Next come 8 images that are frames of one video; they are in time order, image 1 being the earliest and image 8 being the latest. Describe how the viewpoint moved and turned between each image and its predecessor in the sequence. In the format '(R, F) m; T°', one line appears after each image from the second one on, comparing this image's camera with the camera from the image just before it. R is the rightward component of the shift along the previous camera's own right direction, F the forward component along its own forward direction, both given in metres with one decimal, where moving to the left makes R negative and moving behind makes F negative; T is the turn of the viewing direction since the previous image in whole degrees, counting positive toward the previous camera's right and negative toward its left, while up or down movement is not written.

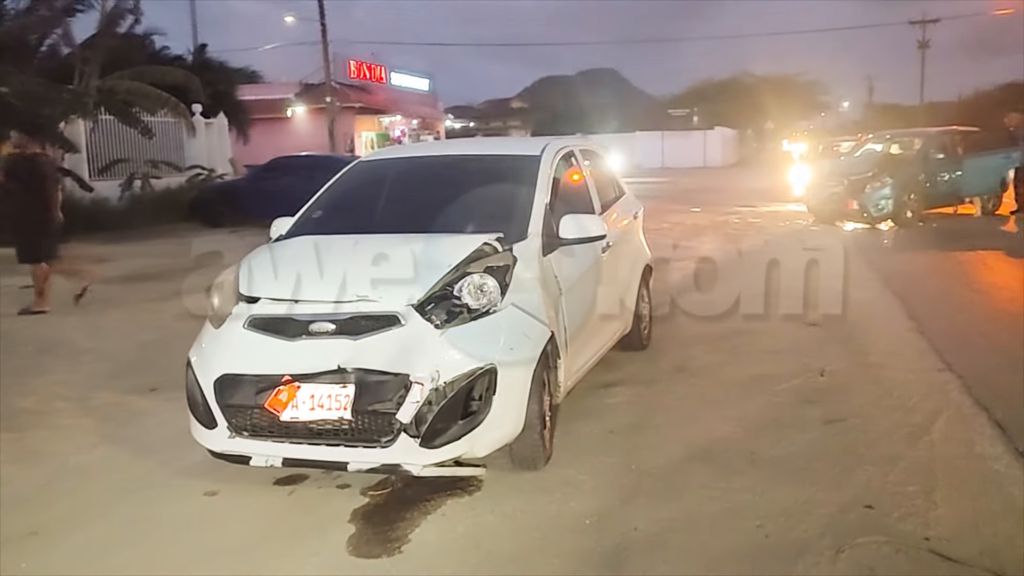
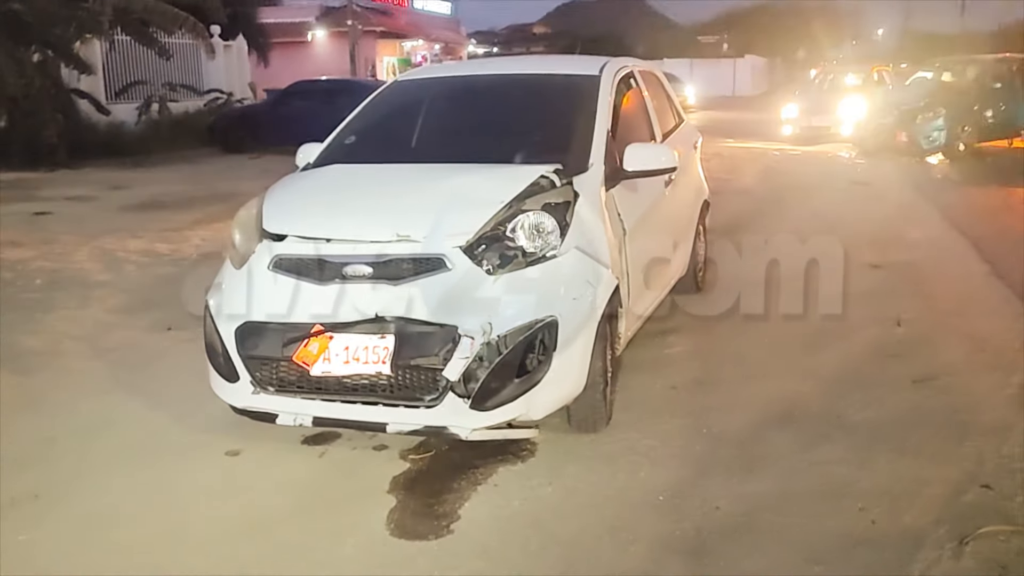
(-0.2, +0.6) m; -1°
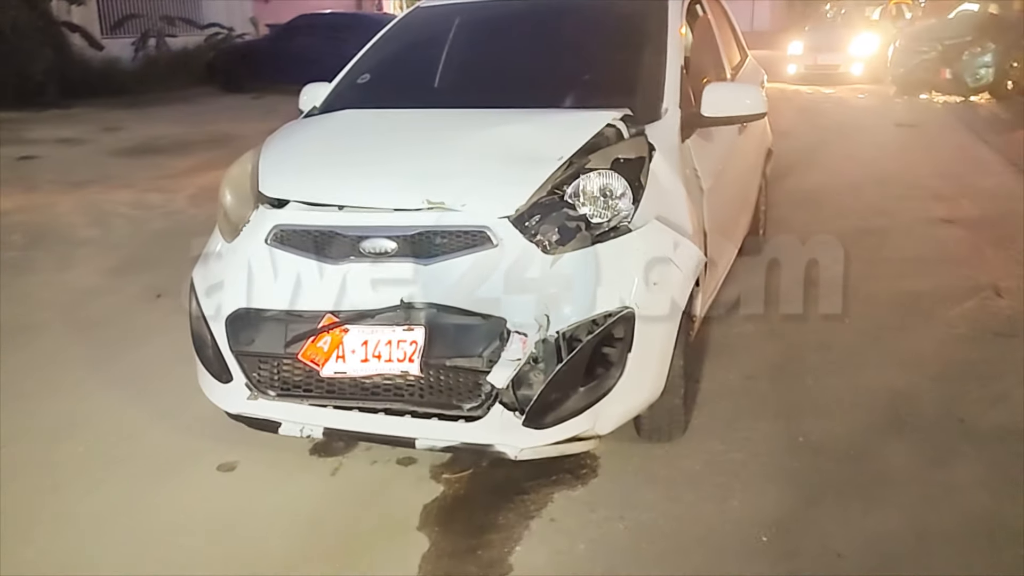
(-0.2, +0.8) m; 0°
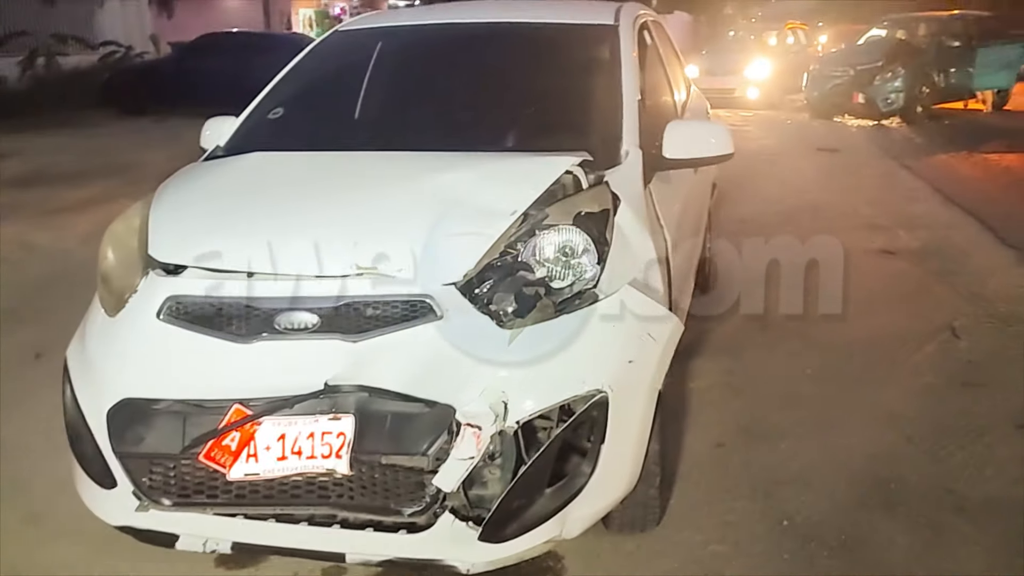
(-0.1, +0.5) m; +5°
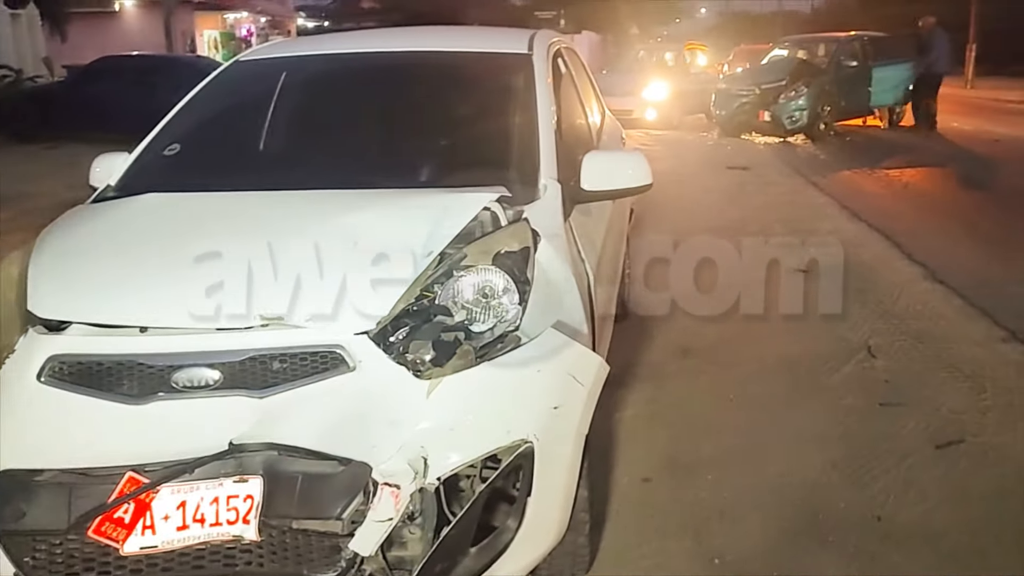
(0.0, +0.1) m; +5°
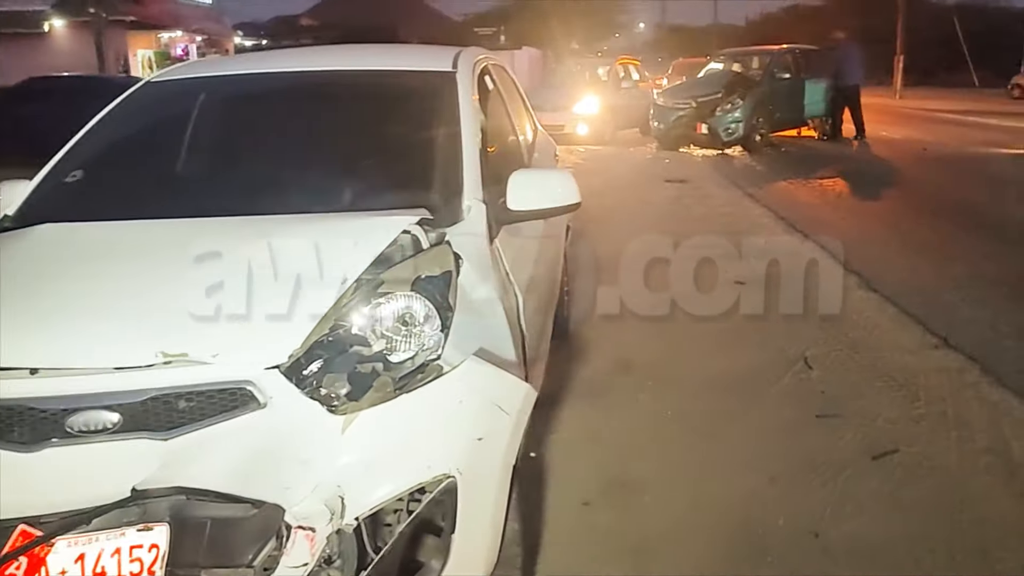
(+0.1, +0.1) m; +3°
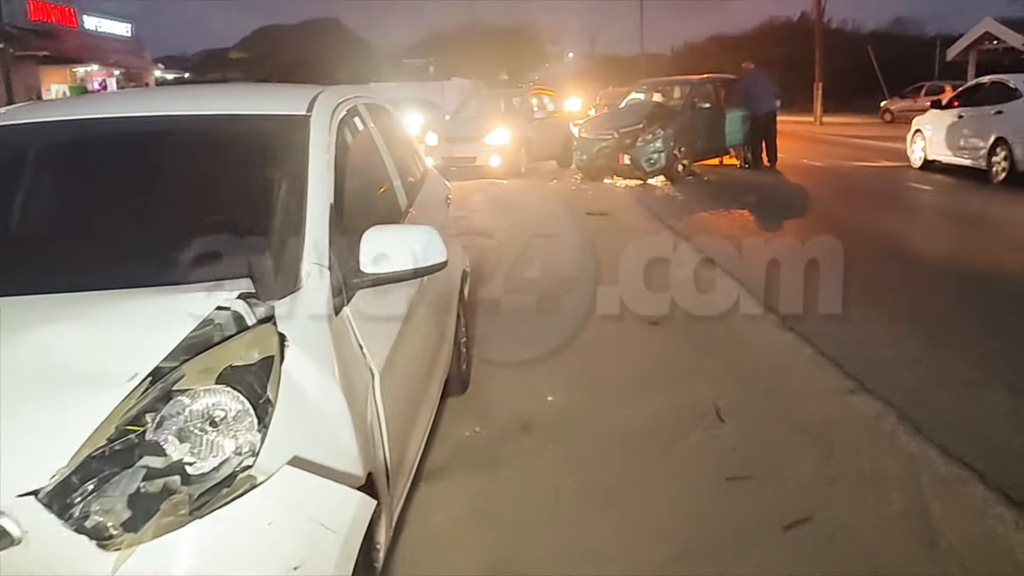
(+0.3, +0.4) m; +4°
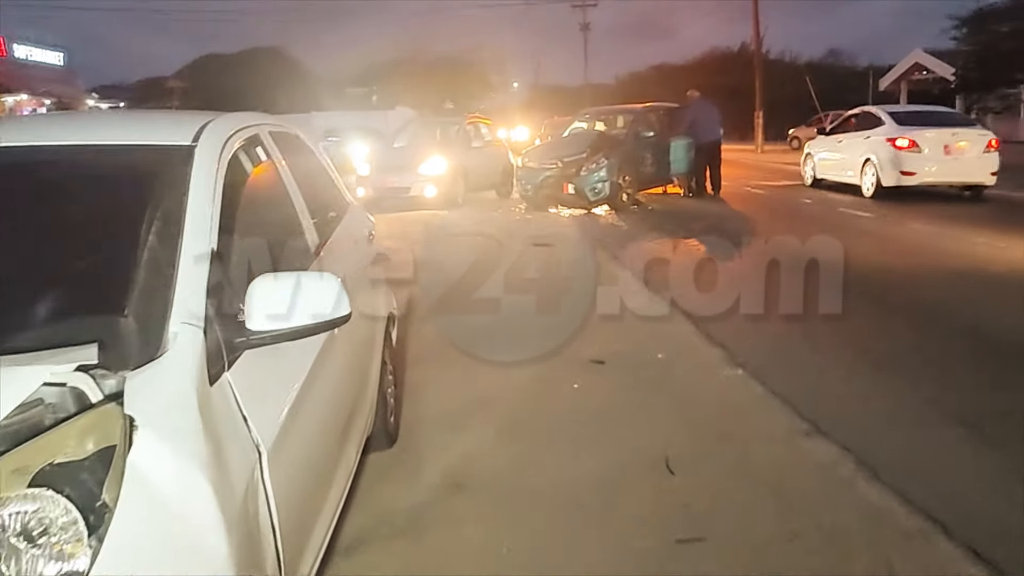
(+0.1, +0.4) m; +3°
